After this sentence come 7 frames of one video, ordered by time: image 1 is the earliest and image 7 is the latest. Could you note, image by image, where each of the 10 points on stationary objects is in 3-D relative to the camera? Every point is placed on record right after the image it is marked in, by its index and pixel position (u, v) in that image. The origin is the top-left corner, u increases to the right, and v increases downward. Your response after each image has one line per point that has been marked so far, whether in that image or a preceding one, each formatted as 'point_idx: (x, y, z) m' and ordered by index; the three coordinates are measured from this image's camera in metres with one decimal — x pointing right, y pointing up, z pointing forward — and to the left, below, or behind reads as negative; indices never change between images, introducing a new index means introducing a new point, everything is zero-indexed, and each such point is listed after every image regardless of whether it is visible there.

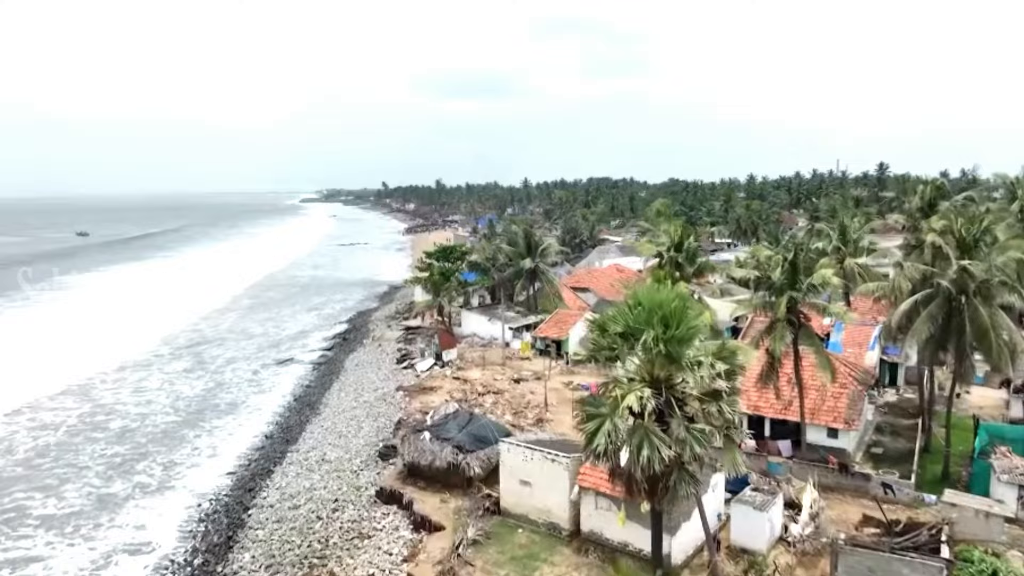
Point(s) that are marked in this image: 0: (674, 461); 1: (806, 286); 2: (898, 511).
0: (+3.0, -3.2, +10.3) m
1: (+10.4, +0.1, +19.7) m
2: (+12.7, -7.4, +18.4) m
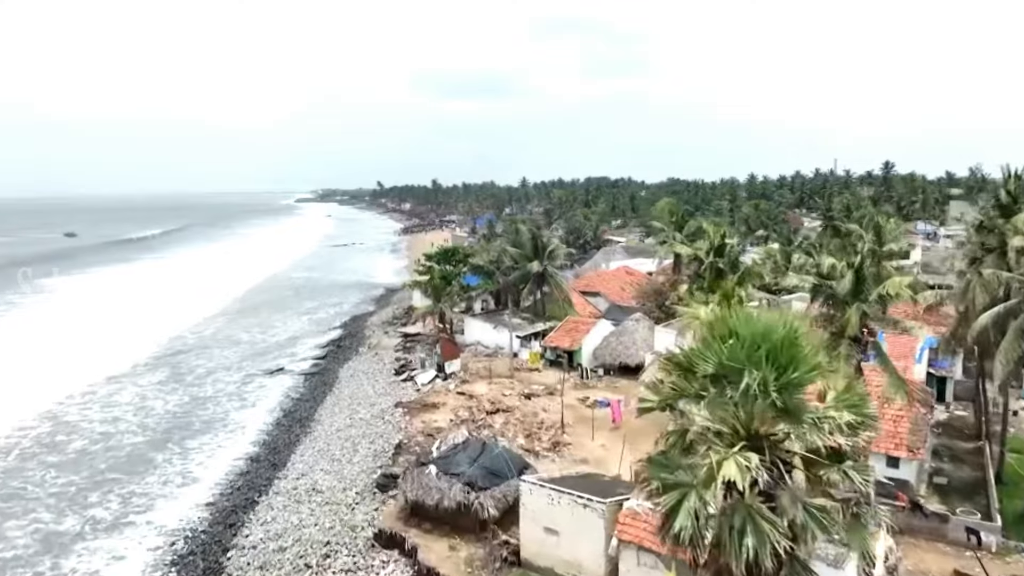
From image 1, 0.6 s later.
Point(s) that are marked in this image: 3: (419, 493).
0: (+3.7, -3.5, +7.6) m
1: (+11.0, -0.3, +17.0) m
2: (+13.3, -7.7, +15.7) m
3: (-3.0, -6.6, +18.1) m
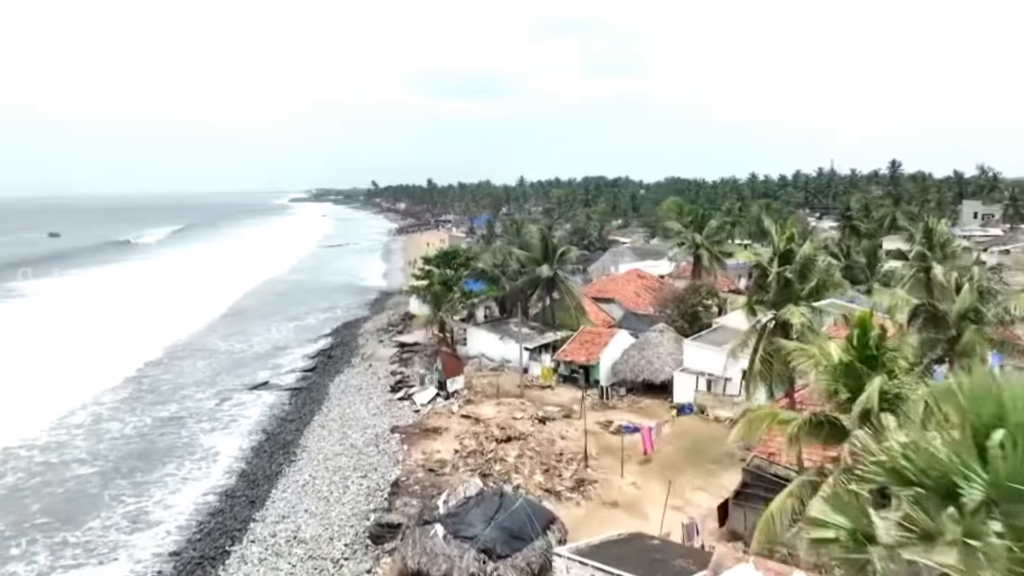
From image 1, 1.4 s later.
0: (+4.4, -4.0, +4.1) m
1: (+11.7, -0.7, +13.6) m
2: (+14.0, -8.1, +12.3) m
3: (-2.4, -7.1, +14.6) m
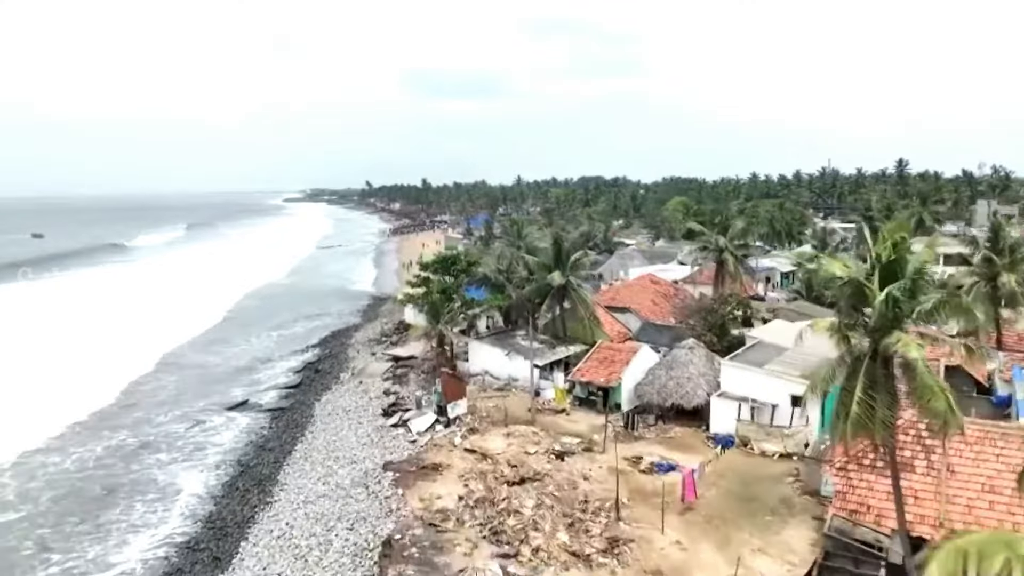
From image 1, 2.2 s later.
0: (+5.1, -4.5, +0.4) m
1: (+12.3, -1.2, +10.0) m
2: (+14.6, -8.6, +8.8) m
3: (-1.8, -7.6, +10.9) m
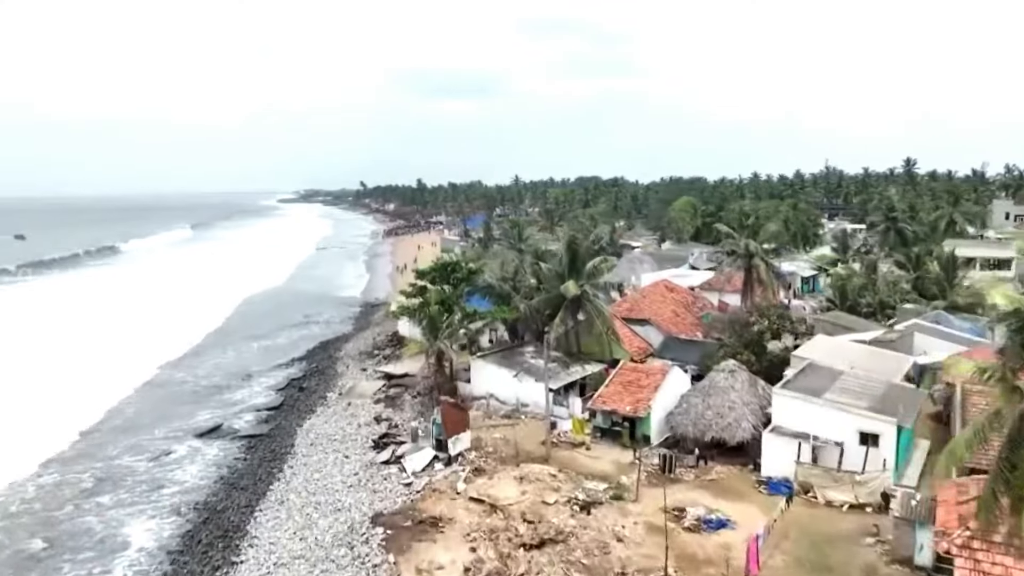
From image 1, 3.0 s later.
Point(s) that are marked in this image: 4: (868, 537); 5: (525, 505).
0: (+5.8, -5.0, -3.3) m
1: (+12.9, -1.7, +6.3) m
2: (+15.2, -9.1, +5.1) m
3: (-1.2, -8.1, +7.1) m
4: (+10.5, -7.4, +16.5) m
5: (+0.4, -7.1, +18.5) m
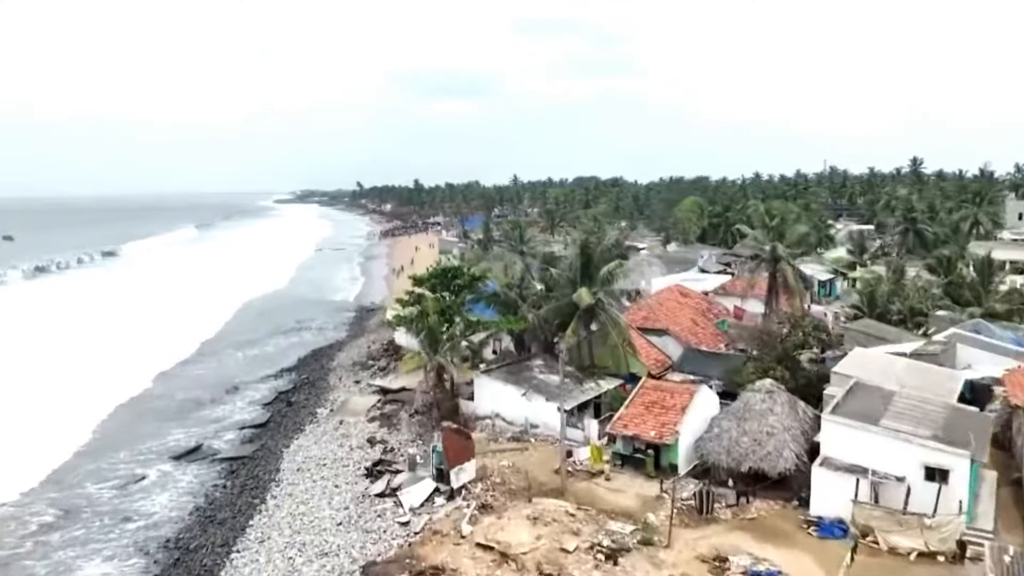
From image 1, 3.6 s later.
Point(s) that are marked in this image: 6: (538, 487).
0: (+6.3, -5.3, -5.8) m
1: (+13.3, -2.0, +3.9) m
2: (+15.7, -9.5, +2.6) m
3: (-0.7, -8.5, +4.5) m
4: (+10.9, -7.7, +14.0) m
5: (+0.8, -7.5, +15.9) m
6: (+0.9, -7.0, +20.0) m
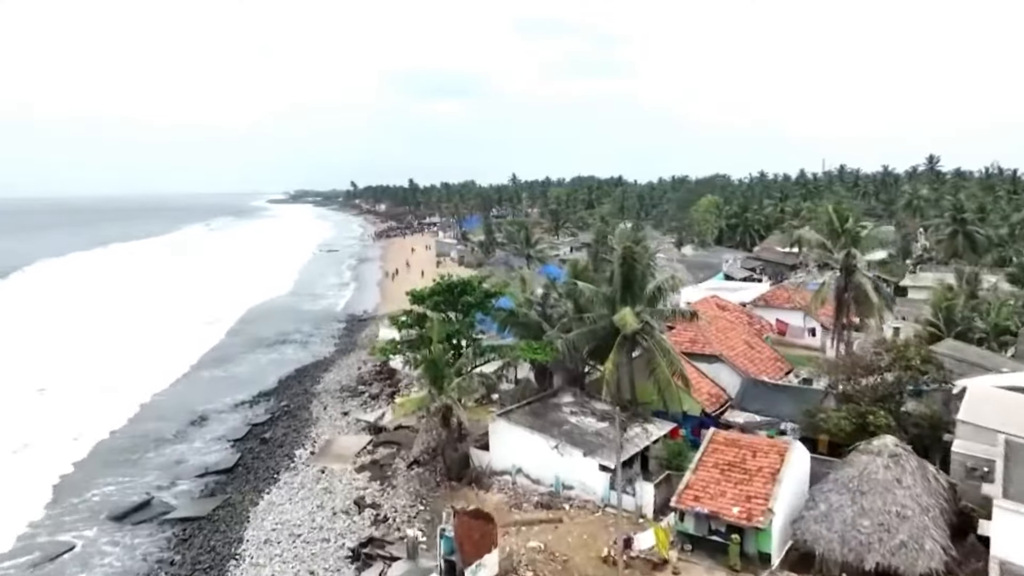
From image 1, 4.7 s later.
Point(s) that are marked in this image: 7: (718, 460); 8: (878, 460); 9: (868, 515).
0: (+7.5, -6.0, -11.0) m
1: (+14.4, -2.8, -1.3) m
2: (+16.8, -10.2, -2.5) m
3: (+0.4, -9.2, -0.7) m
4: (+11.9, -8.4, +8.9) m
5: (+1.8, -8.2, +10.7) m
6: (+1.8, -7.7, +14.7) m
7: (+6.1, -5.0, +16.4) m
8: (+9.8, -4.5, +15.0) m
9: (+9.1, -5.7, +14.2) m
